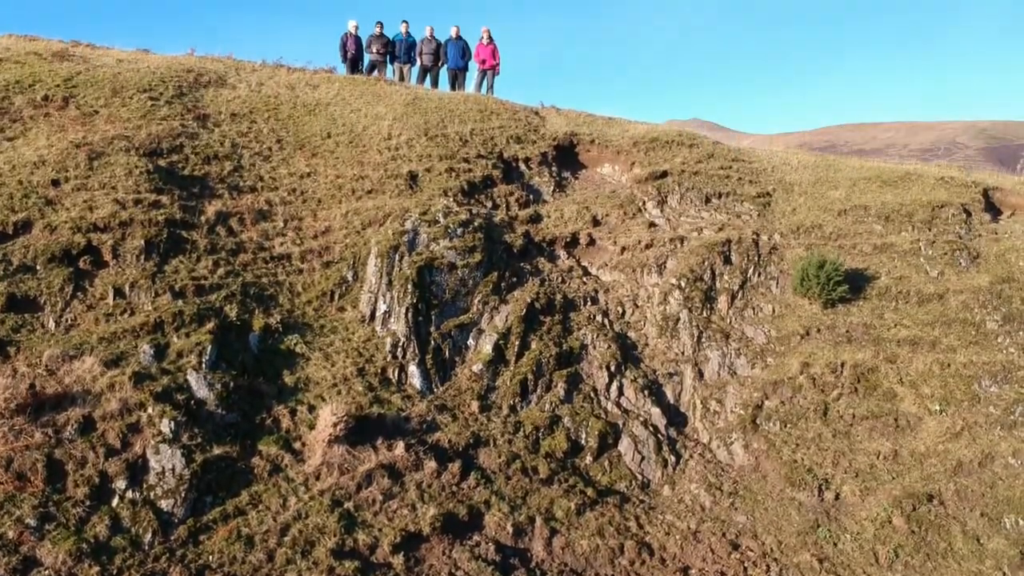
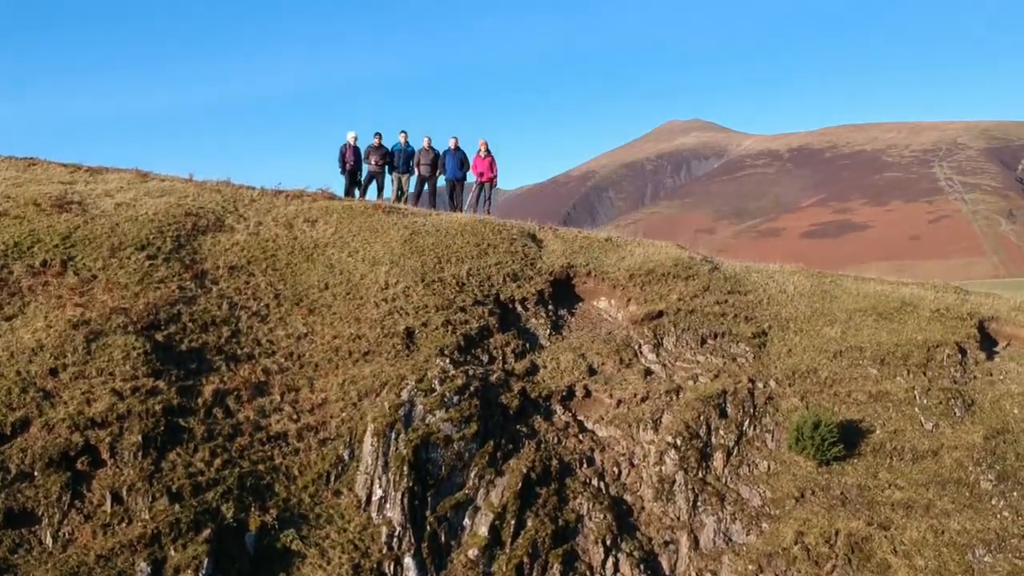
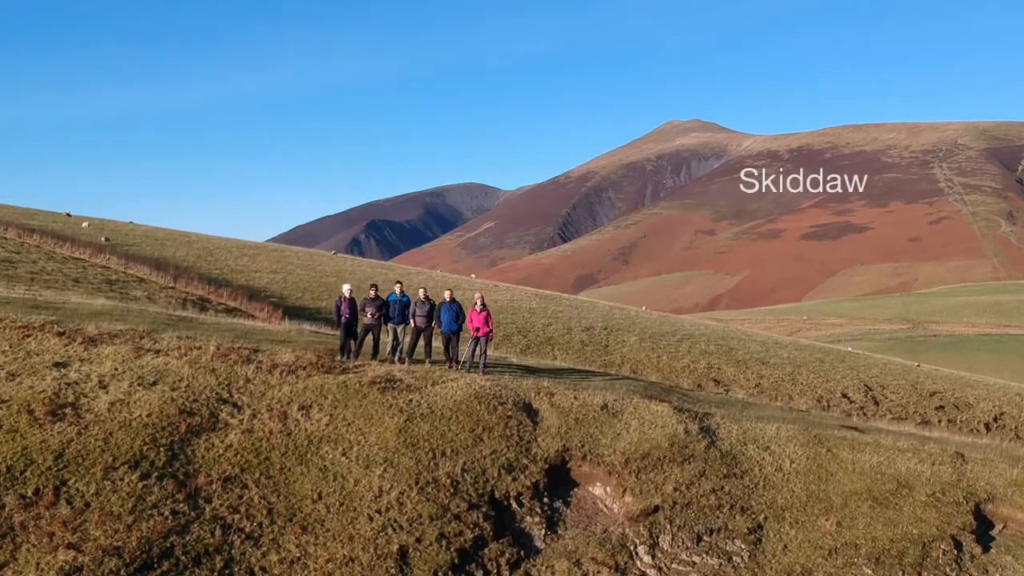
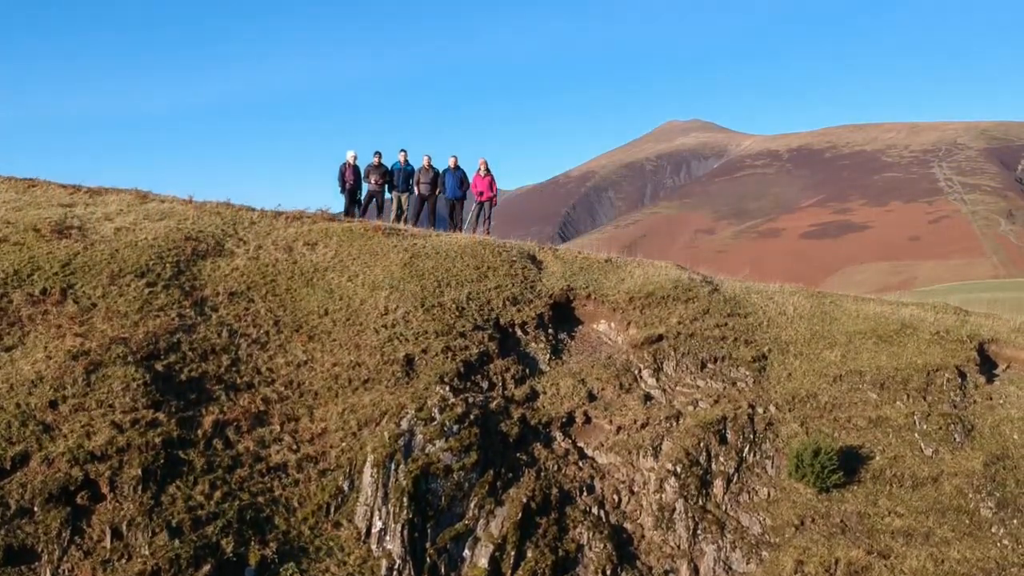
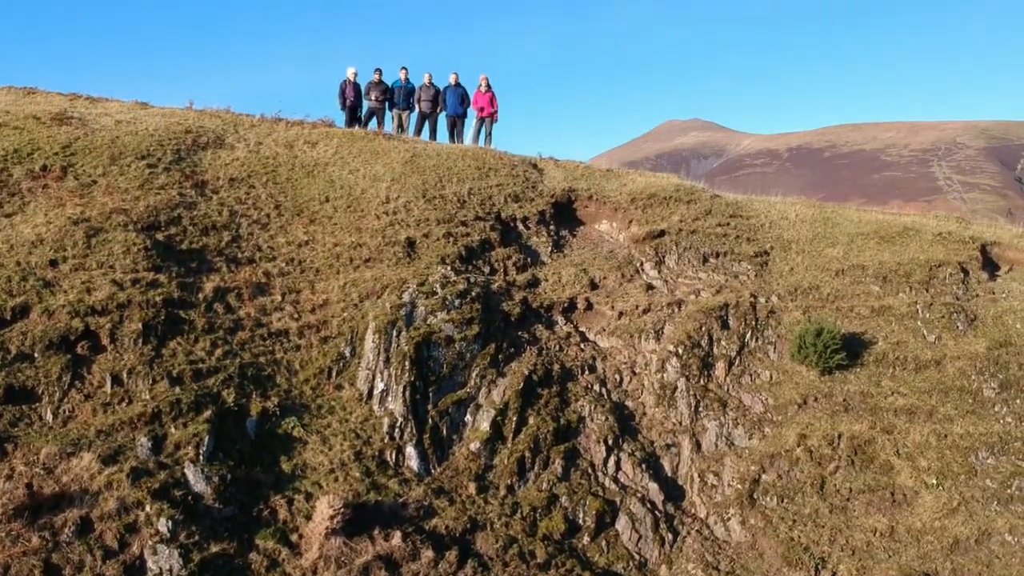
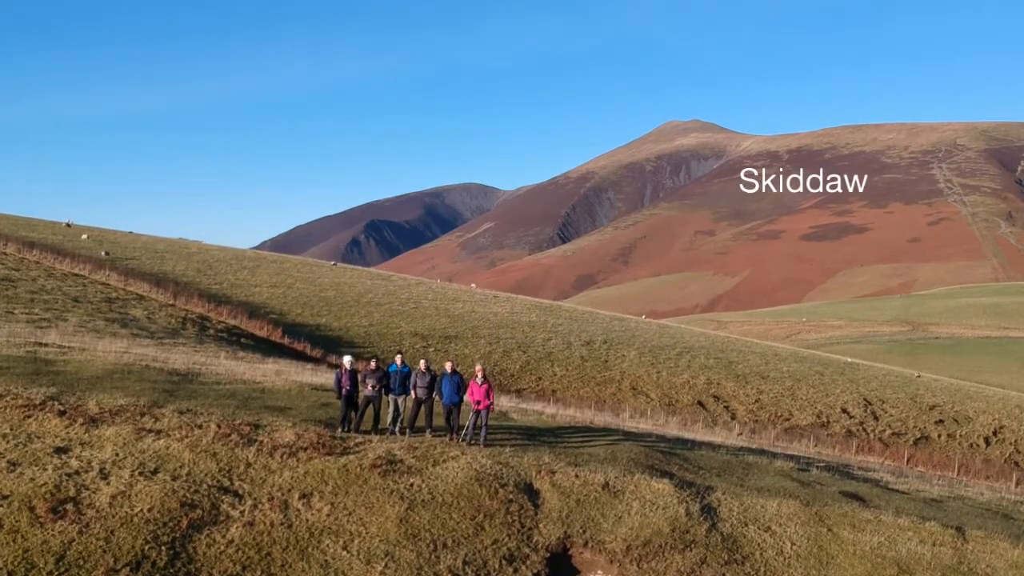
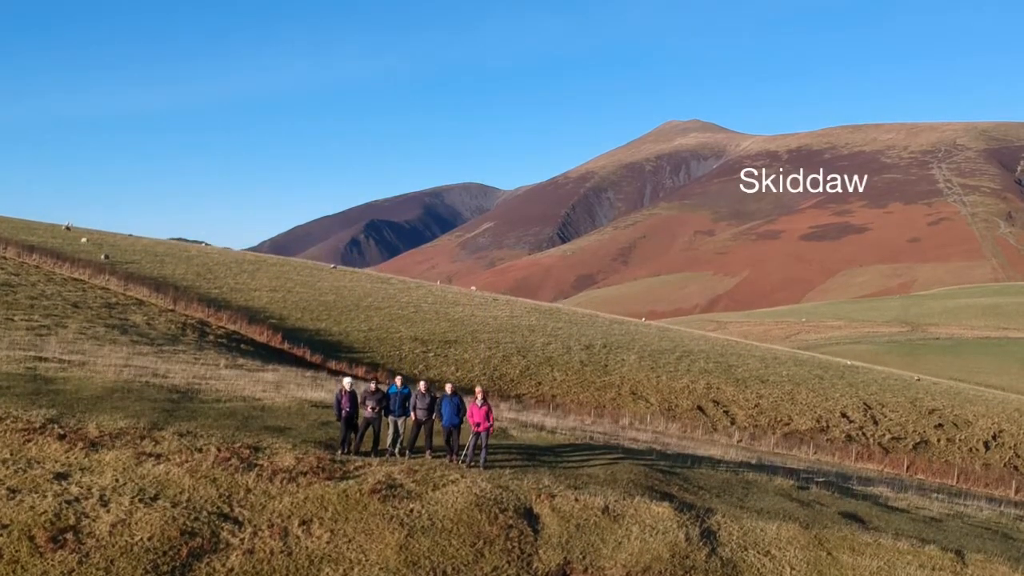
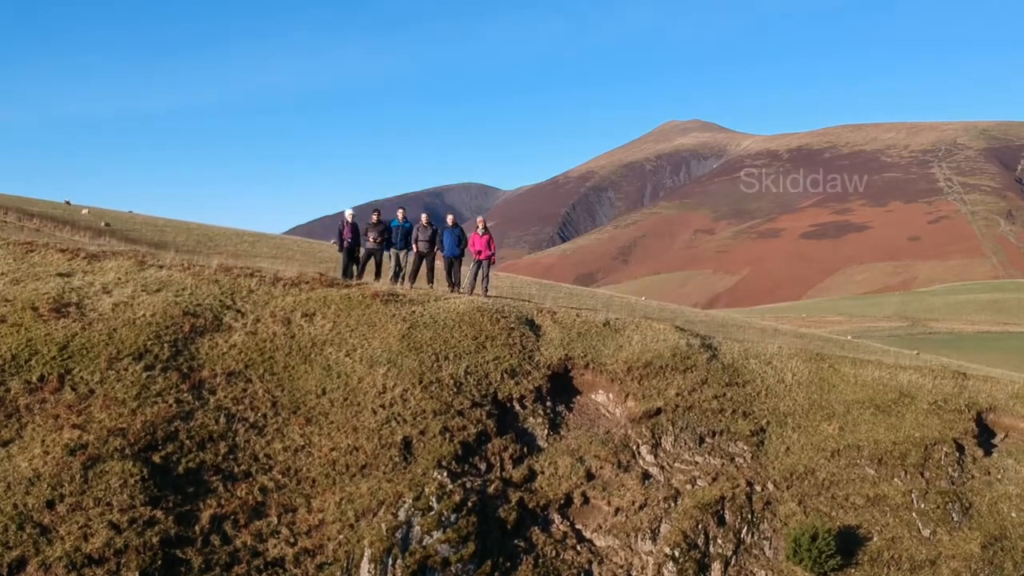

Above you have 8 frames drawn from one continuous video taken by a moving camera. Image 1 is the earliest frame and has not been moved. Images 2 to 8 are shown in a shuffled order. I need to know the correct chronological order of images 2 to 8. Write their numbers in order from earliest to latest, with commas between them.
5, 2, 4, 8, 3, 6, 7
